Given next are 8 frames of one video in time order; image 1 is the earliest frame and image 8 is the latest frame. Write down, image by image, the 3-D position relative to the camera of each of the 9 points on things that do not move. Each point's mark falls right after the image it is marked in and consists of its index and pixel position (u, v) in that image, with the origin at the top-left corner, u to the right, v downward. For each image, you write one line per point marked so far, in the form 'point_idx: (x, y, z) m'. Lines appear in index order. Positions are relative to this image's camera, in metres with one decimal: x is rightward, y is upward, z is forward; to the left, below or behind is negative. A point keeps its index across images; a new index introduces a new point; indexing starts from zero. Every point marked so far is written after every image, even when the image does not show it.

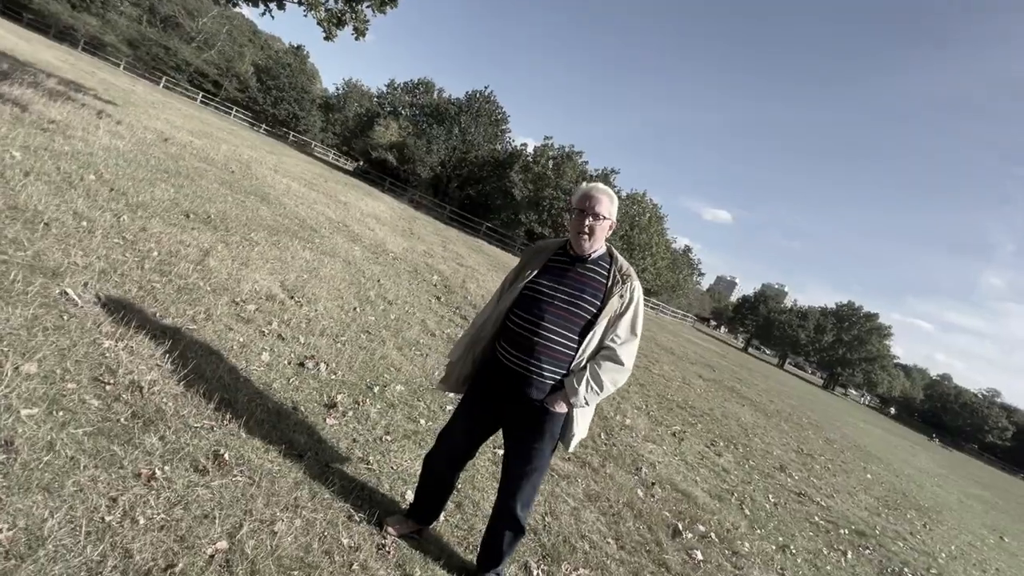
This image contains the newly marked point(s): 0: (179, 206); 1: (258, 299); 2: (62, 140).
0: (-4.9, +1.2, +7.0) m
1: (-2.9, -0.1, +5.4) m
2: (-6.8, +2.2, +7.2) m
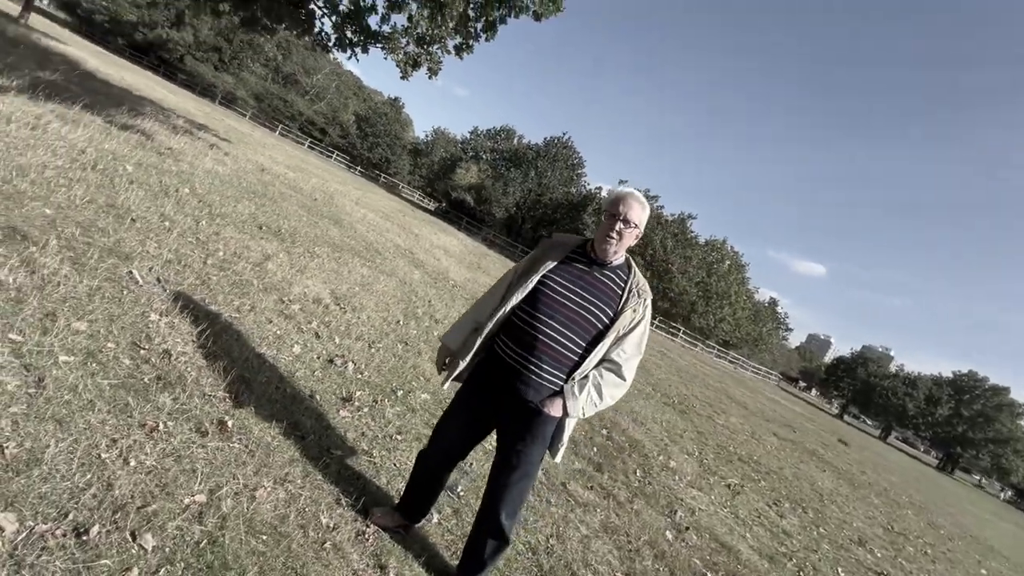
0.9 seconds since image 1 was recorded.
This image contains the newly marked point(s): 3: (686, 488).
0: (-4.2, +1.1, +7.8) m
1: (-2.5, -0.2, +5.8) m
2: (-6.0, +2.2, +8.3) m
3: (+2.5, -2.9, +6.7) m
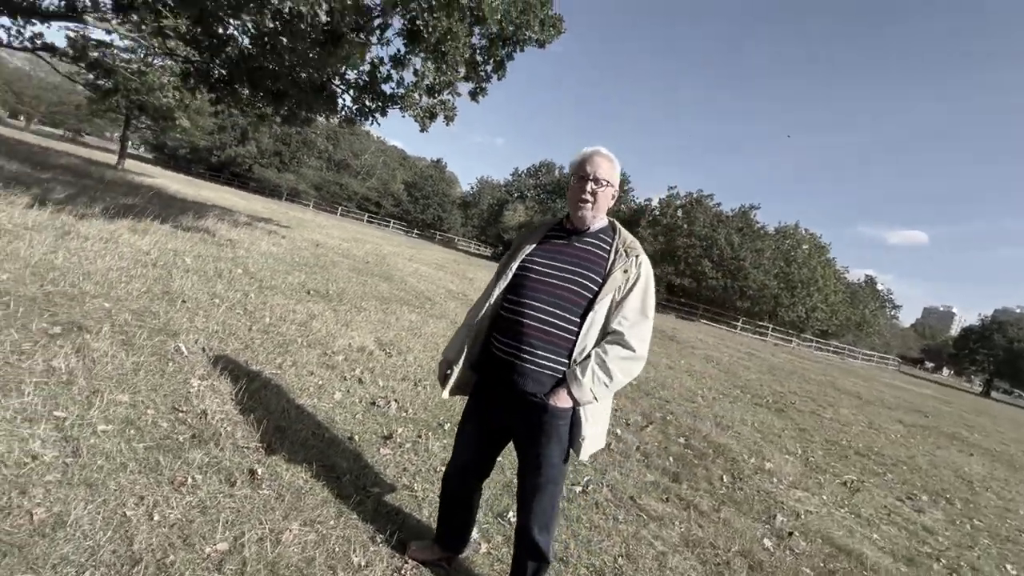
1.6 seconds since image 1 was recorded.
0: (-3.6, 0.0, +8.2) m
1: (-2.1, -0.8, +5.9) m
2: (-5.5, +0.7, +9.1) m
3: (+3.5, -2.5, +5.9) m
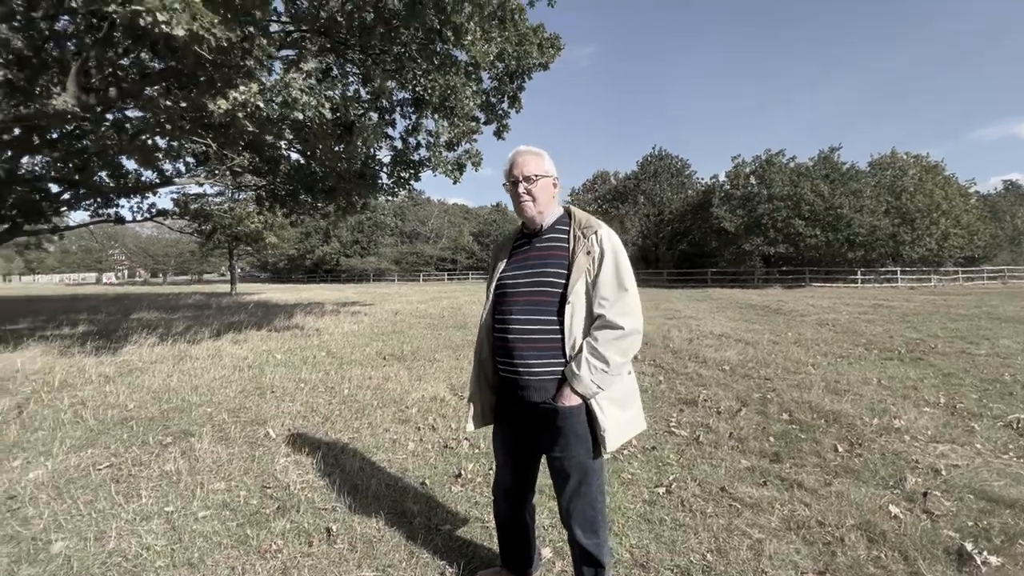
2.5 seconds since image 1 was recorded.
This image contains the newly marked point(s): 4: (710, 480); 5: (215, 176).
0: (-2.4, -1.2, +8.8) m
1: (-1.2, -1.5, +6.2) m
2: (-4.2, -1.1, +10.0) m
3: (+4.5, -1.7, +5.1) m
4: (+1.8, -1.7, +4.3) m
5: (-10.2, +3.9, +16.1) m
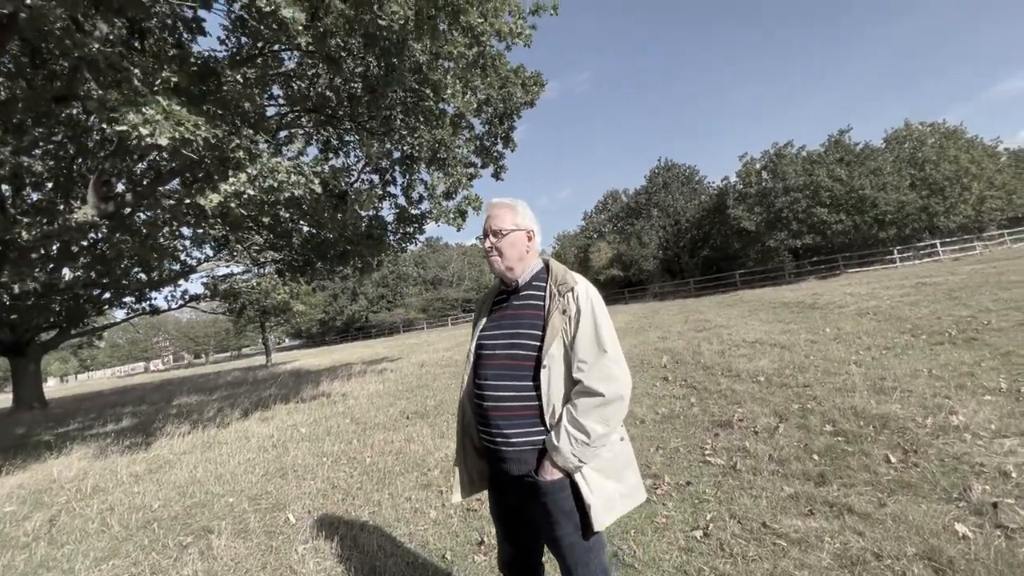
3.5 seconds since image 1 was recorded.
0: (-2.0, -2.3, +8.7) m
1: (-0.9, -2.2, +6.1) m
2: (-3.7, -2.5, +10.1) m
3: (+4.7, -1.5, +4.6) m
4: (+2.0, -1.9, +3.9) m
5: (-9.9, +1.1, +16.7) m
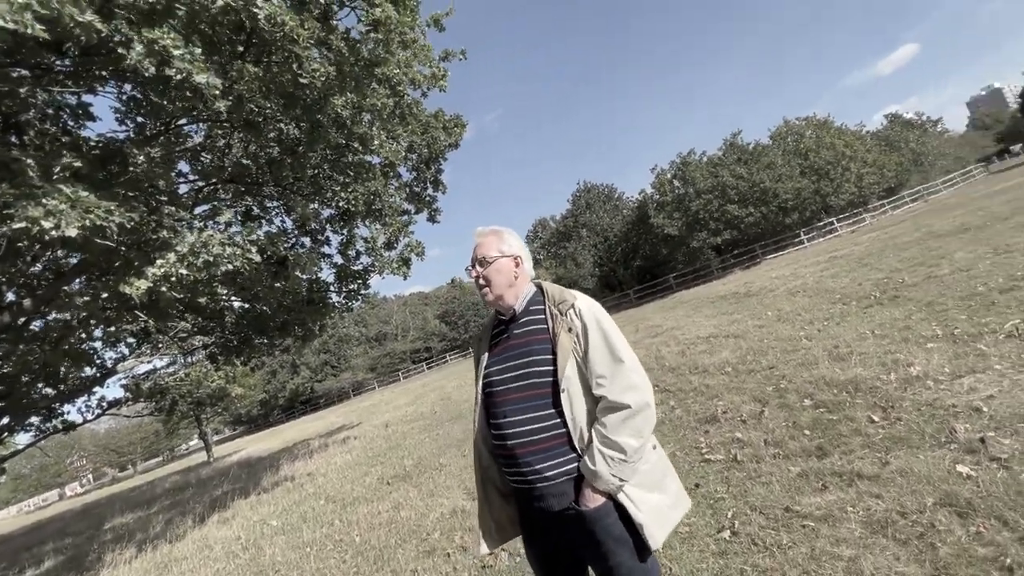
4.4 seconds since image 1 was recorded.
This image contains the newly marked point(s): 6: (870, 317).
0: (-2.2, -3.3, +8.1) m
1: (-0.8, -2.8, +5.6) m
2: (-4.0, -3.9, +9.2) m
3: (+4.6, -1.0, +5.0) m
4: (+2.1, -1.8, +3.9) m
5: (-11.5, -2.0, +15.3) m
6: (+7.1, -0.6, +9.4) m
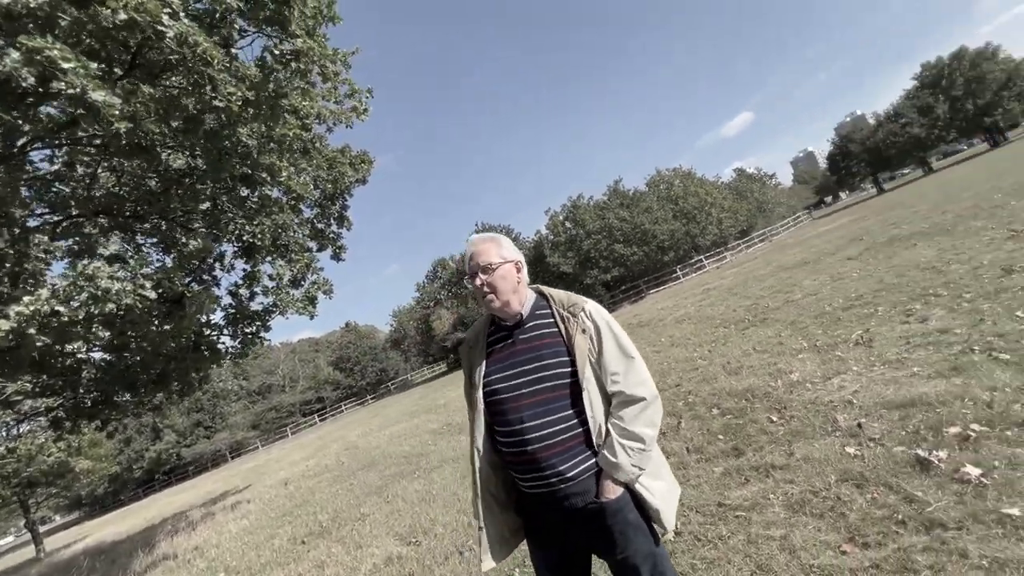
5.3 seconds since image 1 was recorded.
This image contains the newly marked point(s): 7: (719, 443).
0: (-3.4, -3.9, +7.3) m
1: (-1.5, -3.2, +5.2) m
2: (-5.3, -4.6, +7.9) m
3: (+3.9, -1.2, +5.9) m
4: (+1.7, -1.9, +4.3) m
5: (-13.9, -3.4, +12.4) m
6: (+5.4, -1.1, +10.8) m
7: (+2.3, -1.8, +5.4) m
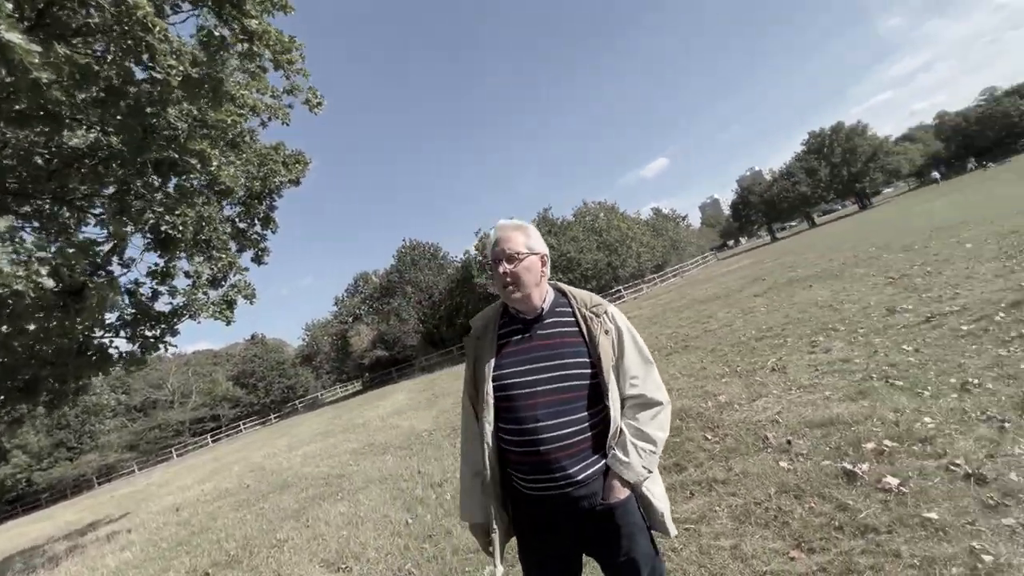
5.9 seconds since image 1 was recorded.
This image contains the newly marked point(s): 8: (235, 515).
0: (-4.3, -3.9, +6.5) m
1: (-2.1, -3.2, +4.7) m
2: (-6.4, -4.5, +6.7) m
3: (+3.2, -1.6, +6.4) m
4: (+1.3, -2.1, +4.4) m
5: (-15.5, -2.9, +9.8) m
6: (+3.9, -1.8, +11.4) m
7: (+1.7, -2.0, +5.5) m
8: (-5.4, -4.4, +9.2) m
